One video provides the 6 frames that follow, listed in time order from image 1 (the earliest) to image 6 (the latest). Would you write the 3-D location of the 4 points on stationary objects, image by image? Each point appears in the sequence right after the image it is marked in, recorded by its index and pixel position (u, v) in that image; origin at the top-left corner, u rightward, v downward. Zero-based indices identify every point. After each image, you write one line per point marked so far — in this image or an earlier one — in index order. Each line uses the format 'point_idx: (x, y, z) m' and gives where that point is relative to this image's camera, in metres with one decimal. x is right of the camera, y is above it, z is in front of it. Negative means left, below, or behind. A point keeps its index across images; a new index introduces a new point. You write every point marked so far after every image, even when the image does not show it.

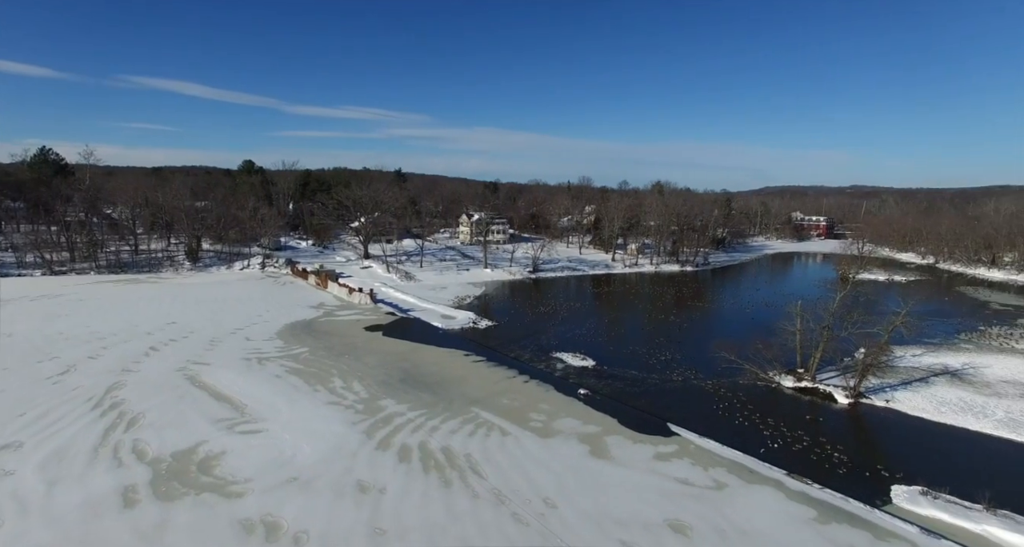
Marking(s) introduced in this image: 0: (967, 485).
0: (+12.8, -5.9, +14.7) m
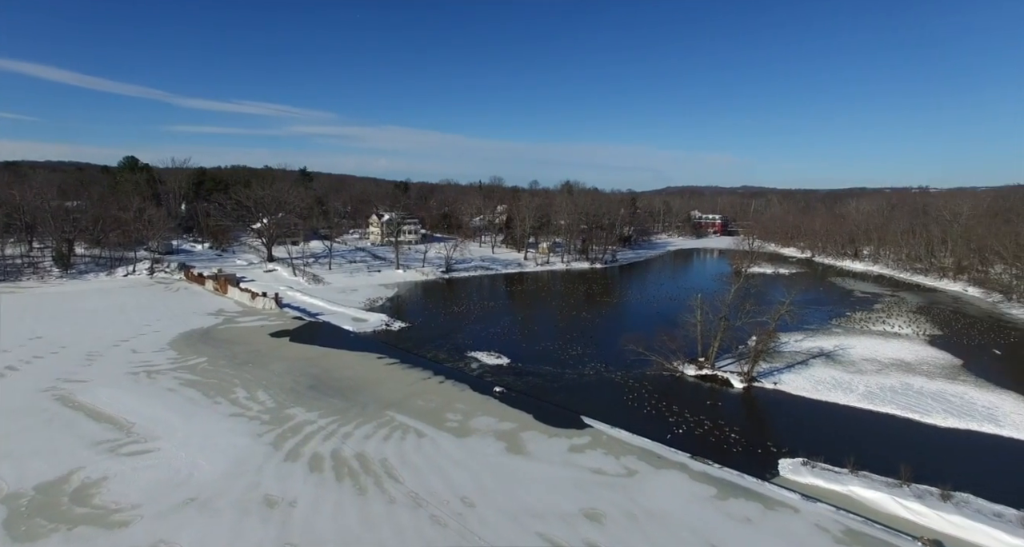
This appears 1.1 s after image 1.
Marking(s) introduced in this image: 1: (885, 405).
0: (+10.2, -5.6, +16.4) m
1: (+13.4, -4.7, +19.0) m
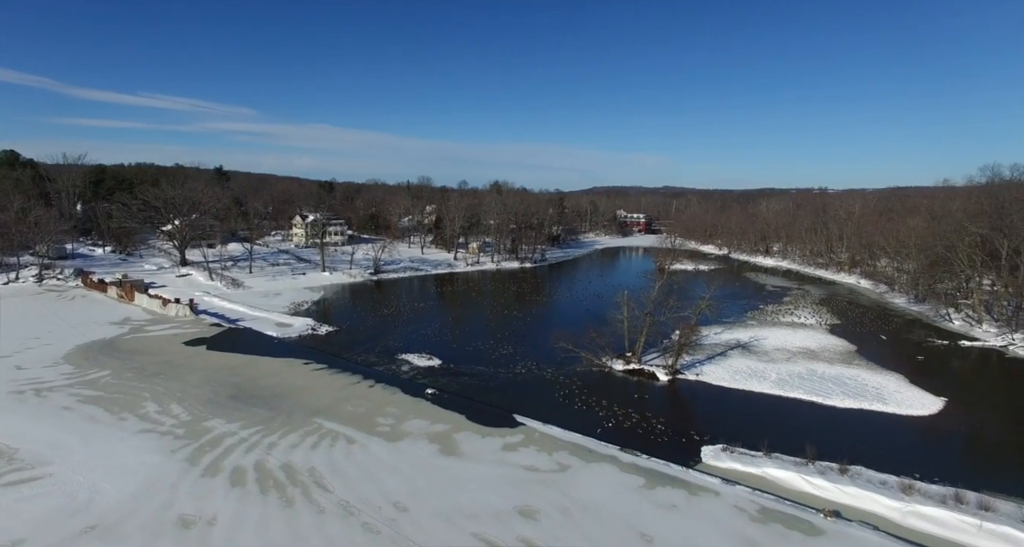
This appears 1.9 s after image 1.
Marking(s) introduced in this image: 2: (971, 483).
0: (+8.0, -5.4, +17.4) m
1: (+10.8, -4.5, +20.4) m
2: (+12.8, -5.8, +14.8) m
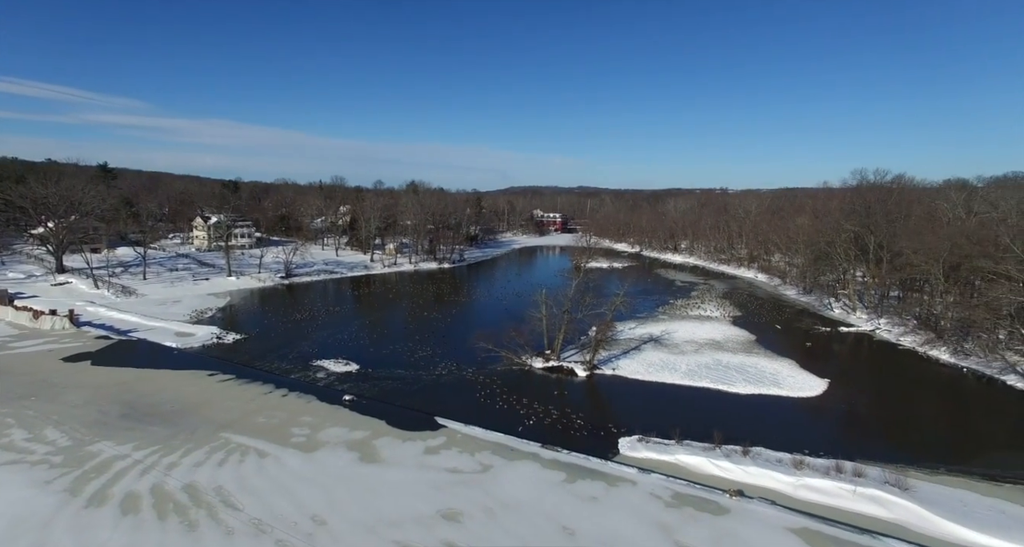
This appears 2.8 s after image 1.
0: (+5.3, -5.3, +18.3) m
1: (+7.7, -4.3, +21.6) m
2: (+10.4, -5.6, +16.3) m
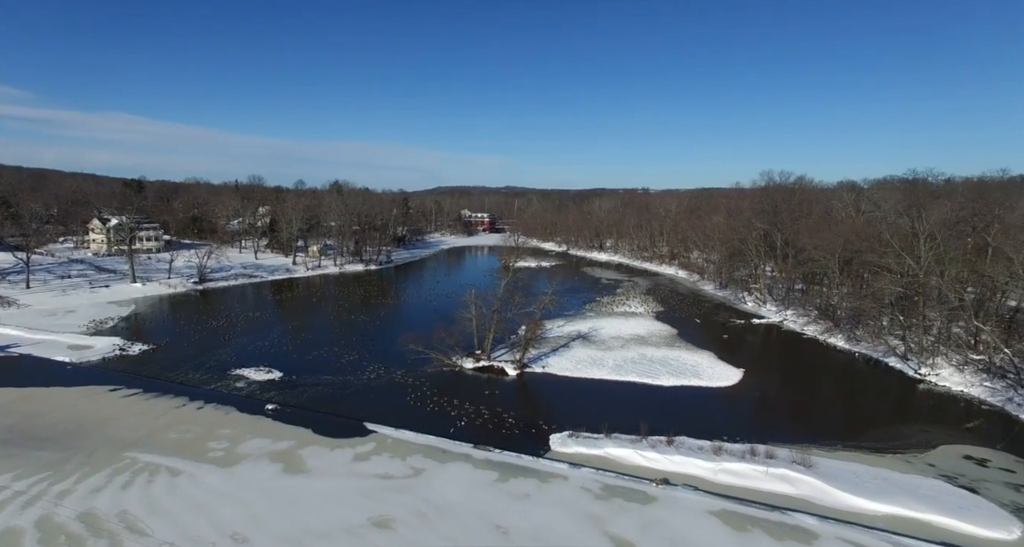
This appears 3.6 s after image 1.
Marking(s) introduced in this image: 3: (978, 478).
0: (+2.9, -5.2, +18.7) m
1: (+4.9, -4.2, +22.3) m
2: (+8.2, -5.4, +17.4) m
3: (+12.8, -5.6, +14.6) m
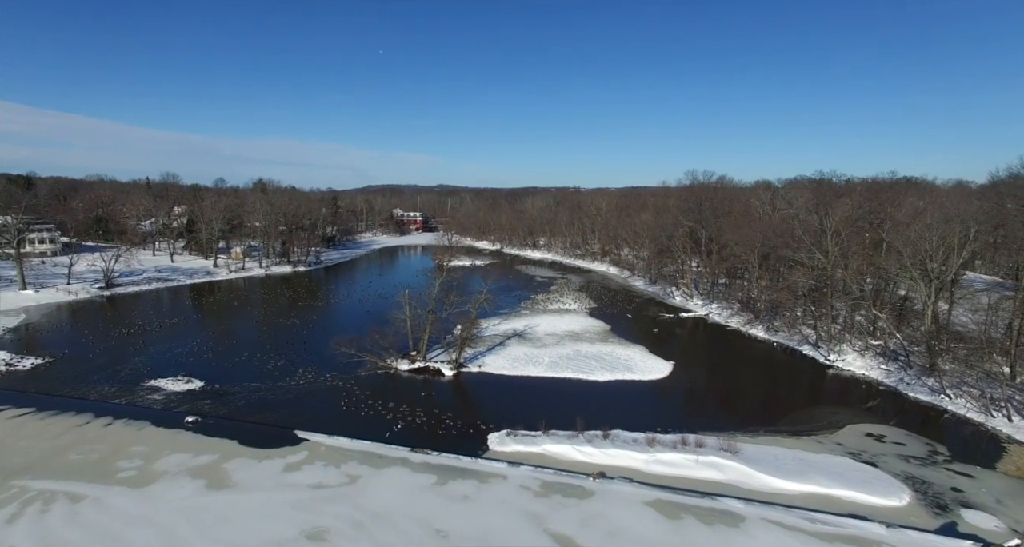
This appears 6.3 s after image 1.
0: (+0.6, -5.2, +18.9) m
1: (+2.2, -4.1, +22.7) m
2: (+6.1, -5.2, +18.1) m
3: (+11.0, -5.4, +15.9) m
